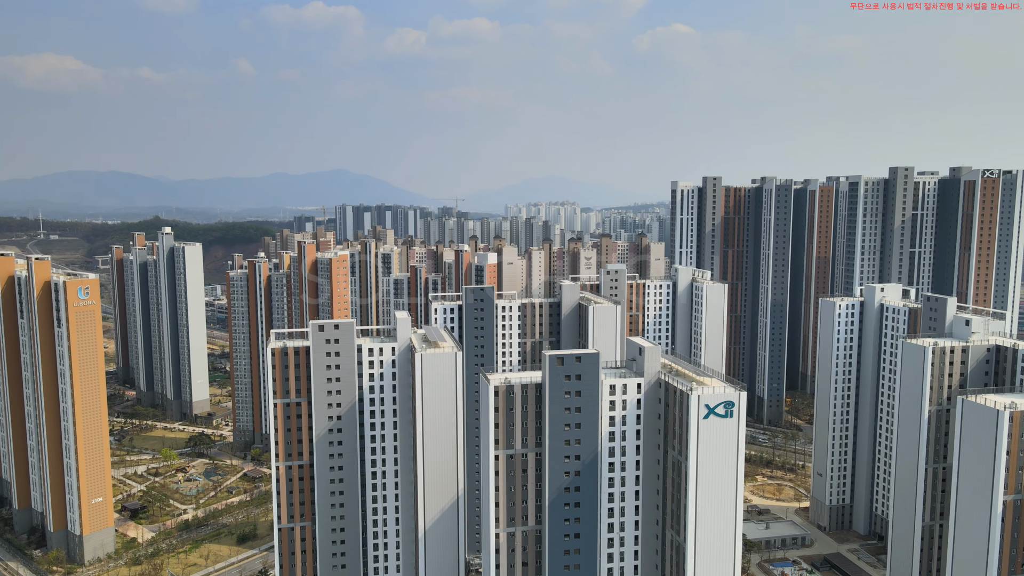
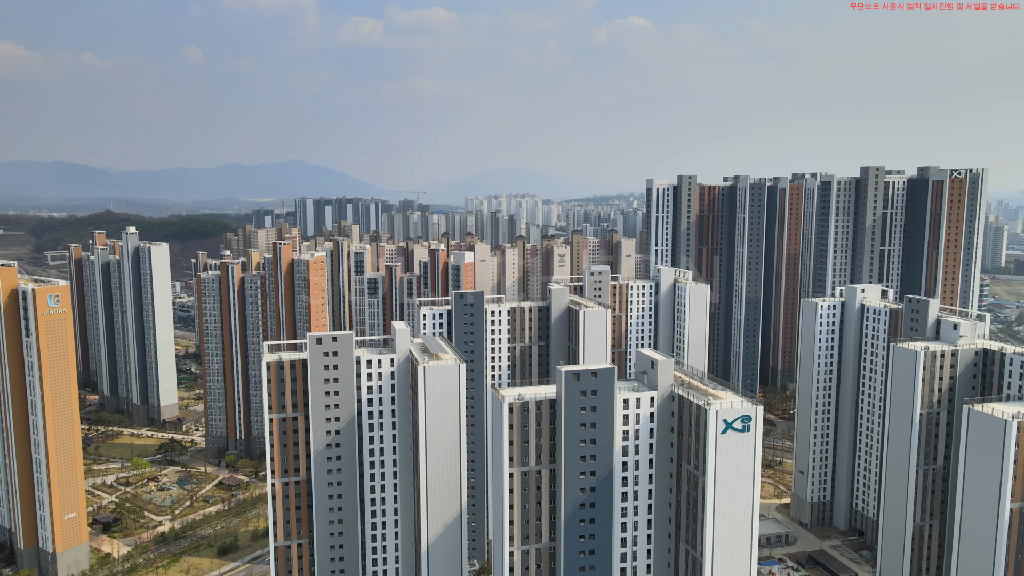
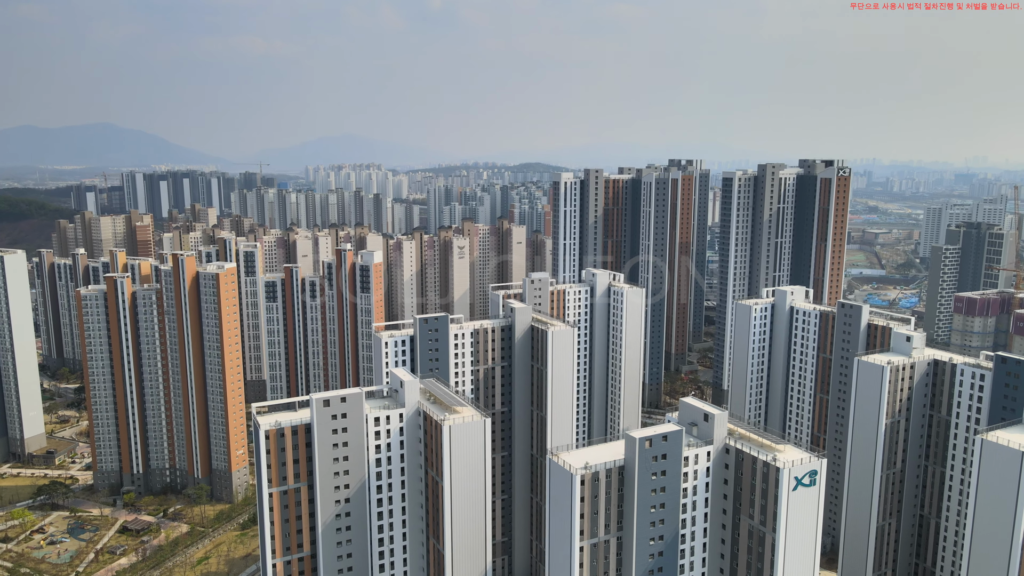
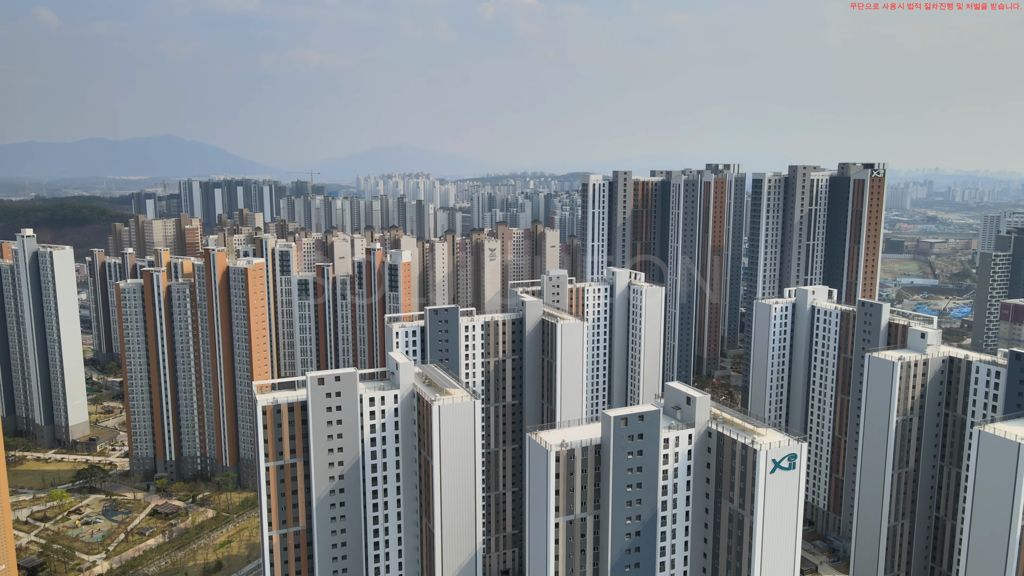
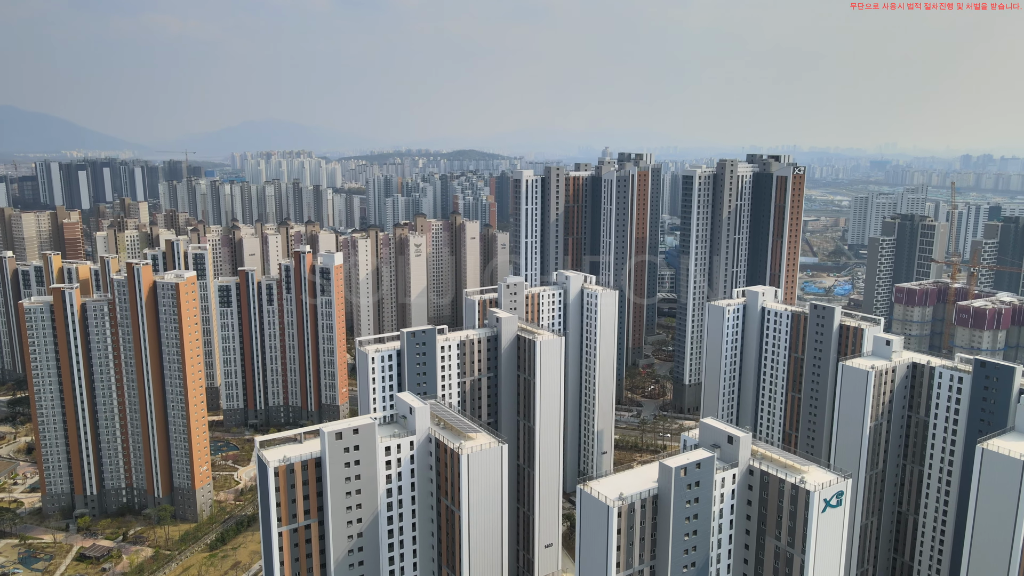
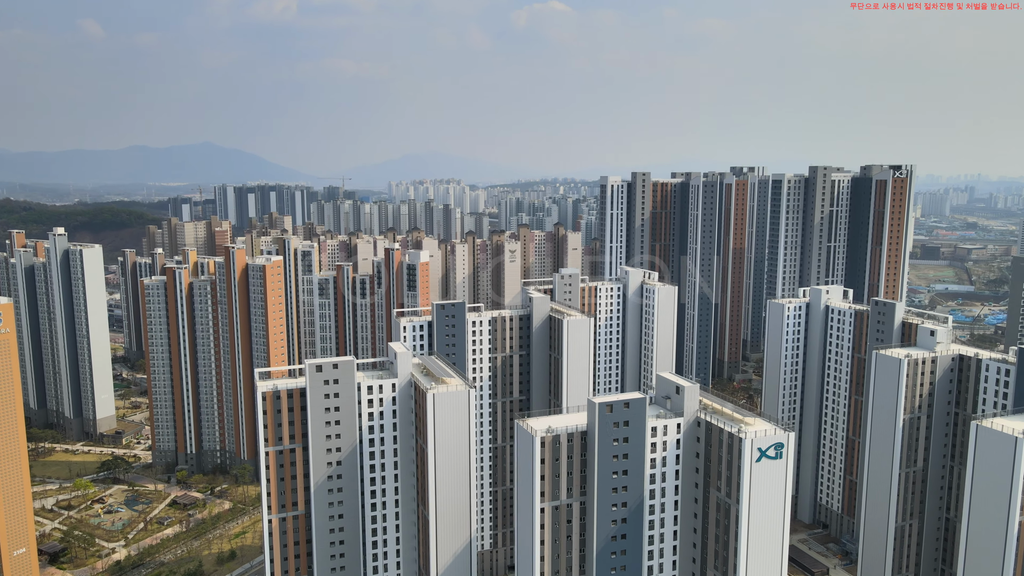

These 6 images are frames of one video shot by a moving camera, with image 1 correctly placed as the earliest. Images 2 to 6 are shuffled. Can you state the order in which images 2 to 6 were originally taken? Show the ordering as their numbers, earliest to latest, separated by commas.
2, 6, 4, 3, 5
